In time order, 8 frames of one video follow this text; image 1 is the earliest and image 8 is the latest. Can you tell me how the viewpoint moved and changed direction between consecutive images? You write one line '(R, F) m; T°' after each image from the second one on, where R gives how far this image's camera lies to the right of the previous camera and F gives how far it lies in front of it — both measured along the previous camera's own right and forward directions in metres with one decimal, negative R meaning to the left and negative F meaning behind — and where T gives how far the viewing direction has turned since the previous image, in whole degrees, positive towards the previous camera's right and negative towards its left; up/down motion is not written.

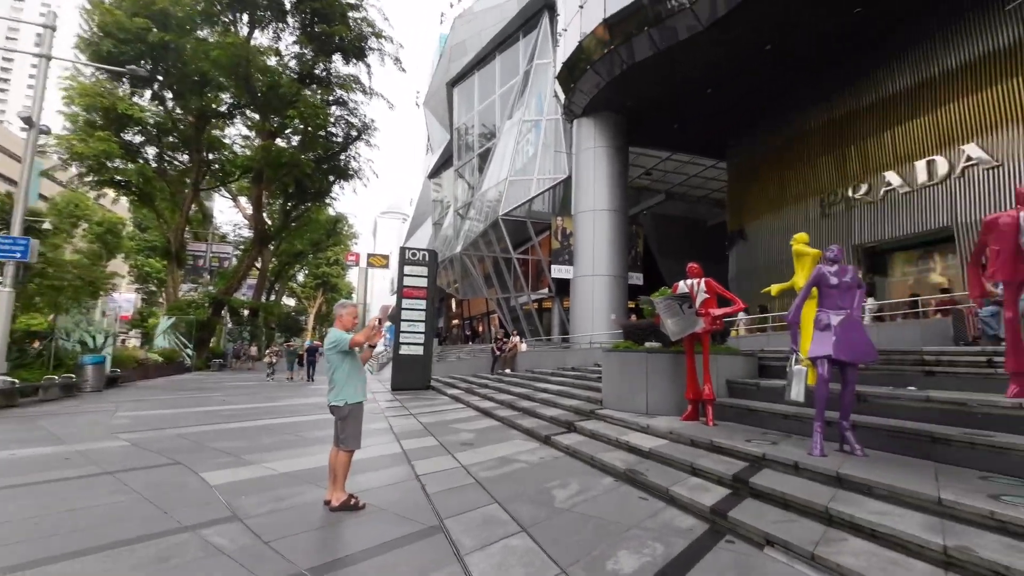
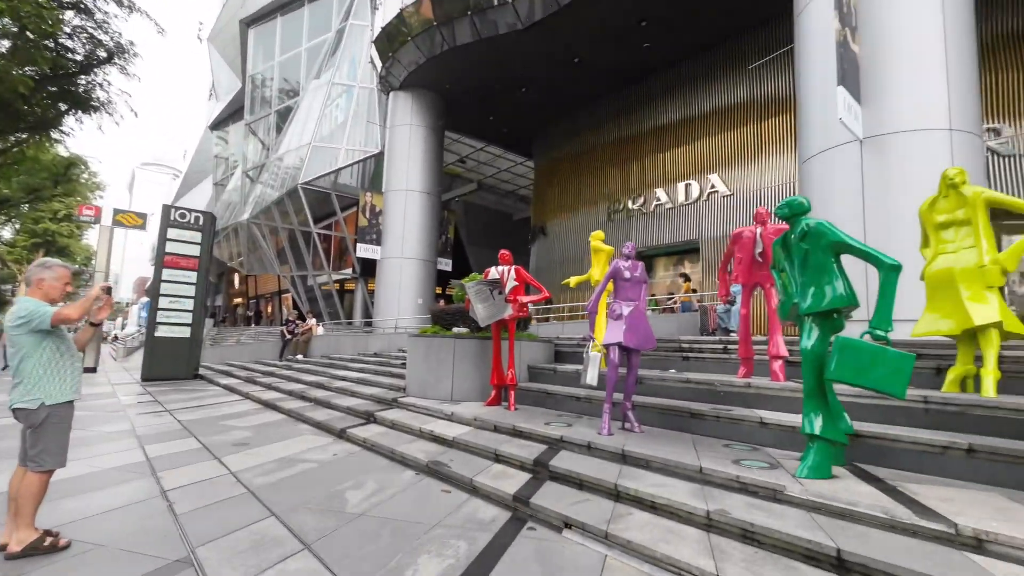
(0.0, +0.4) m; +23°
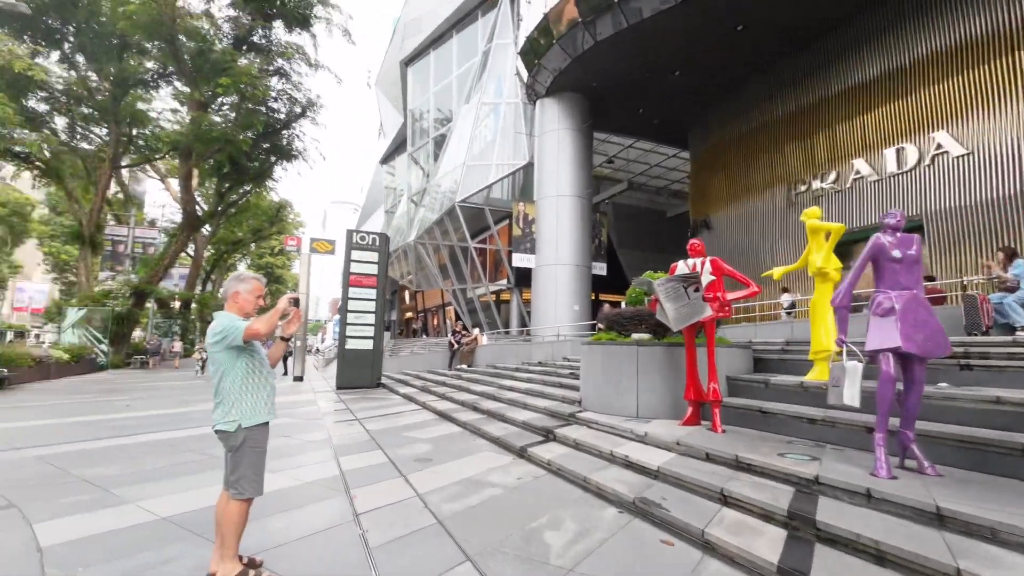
(-0.5, +0.7) m; -17°
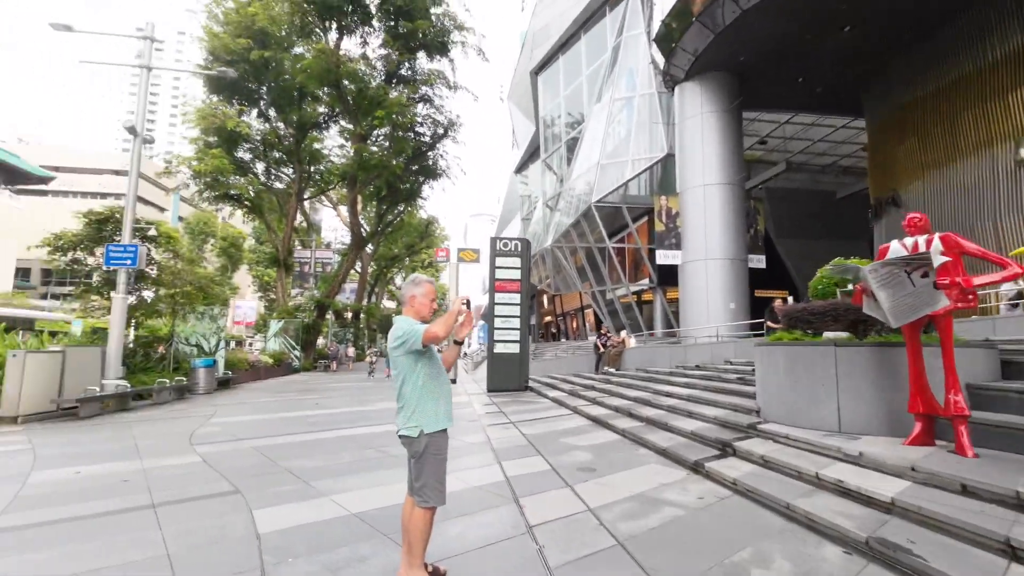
(-0.2, +0.3) m; -16°
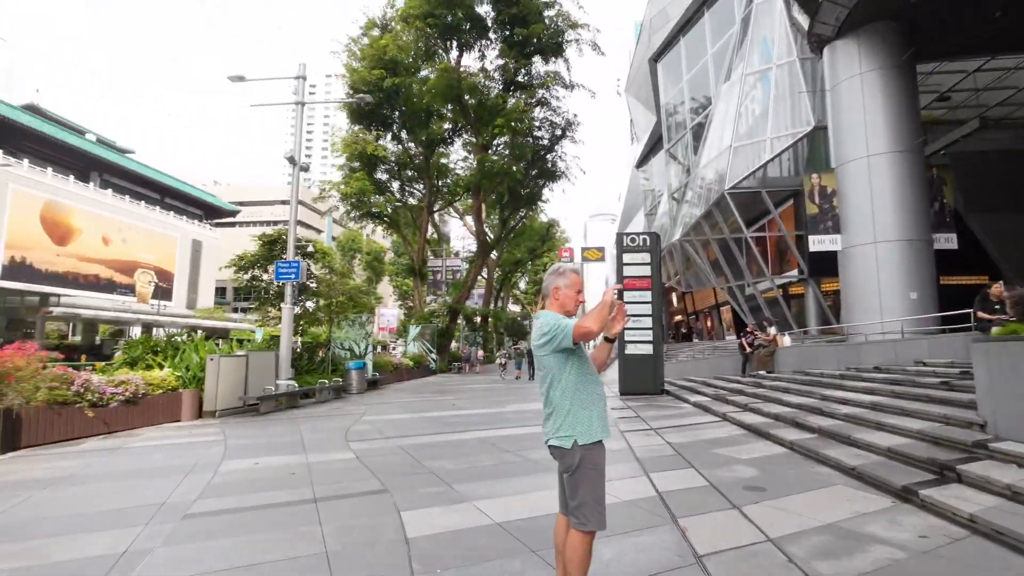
(-0.2, +0.3) m; -14°
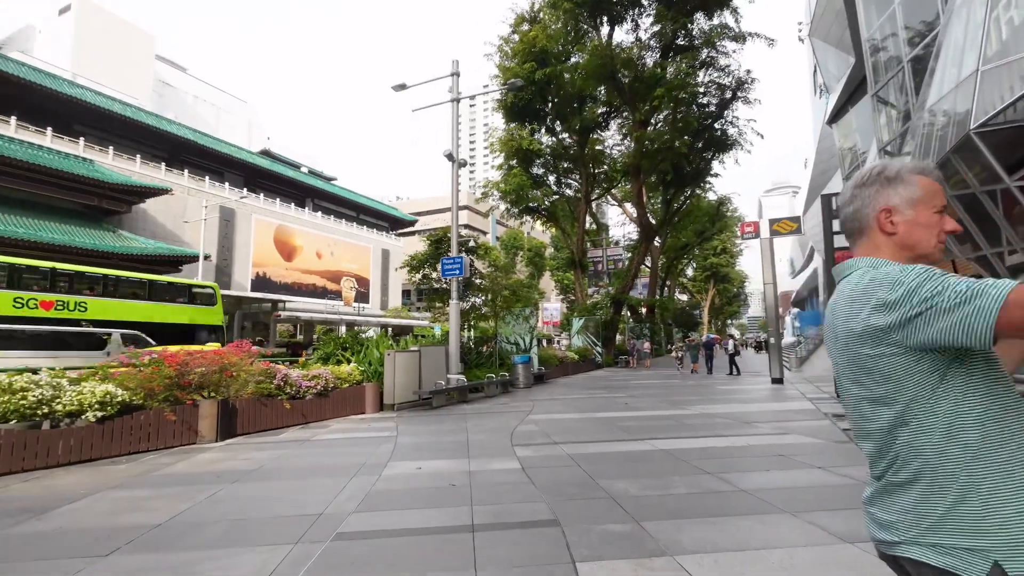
(-0.2, +1.0) m; -19°
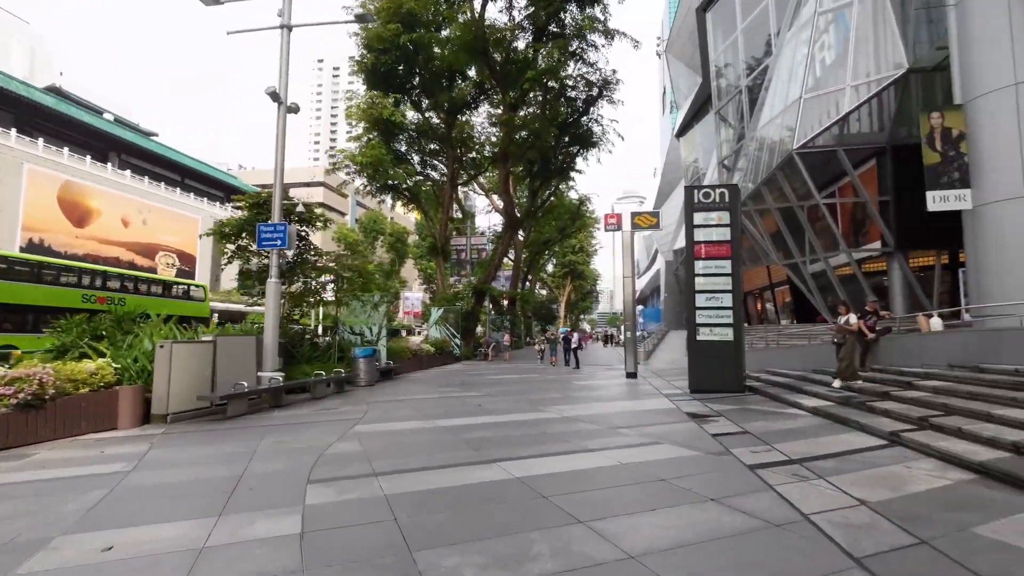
(+0.5, +1.7) m; +16°
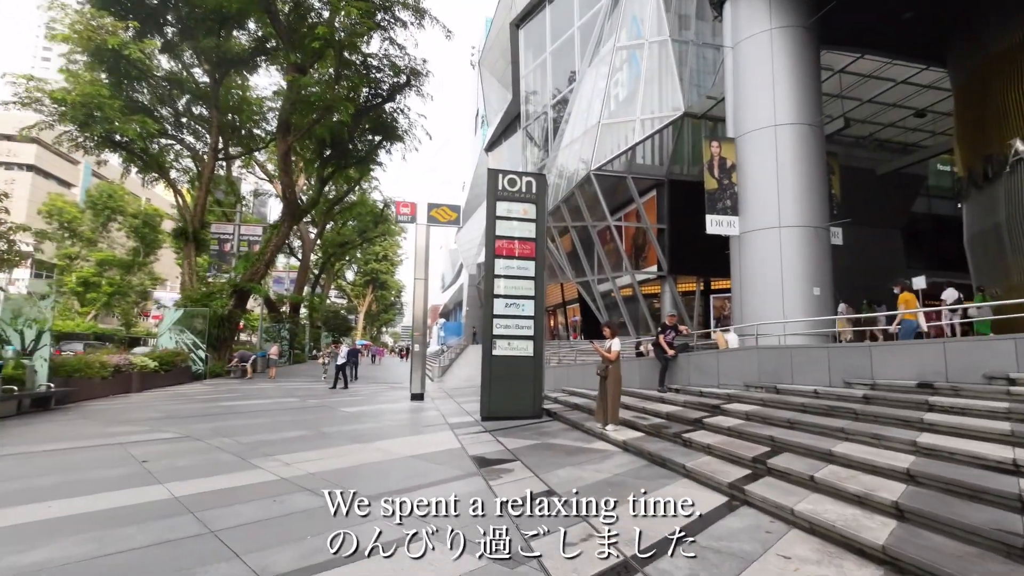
(+1.0, +2.5) m; +22°
